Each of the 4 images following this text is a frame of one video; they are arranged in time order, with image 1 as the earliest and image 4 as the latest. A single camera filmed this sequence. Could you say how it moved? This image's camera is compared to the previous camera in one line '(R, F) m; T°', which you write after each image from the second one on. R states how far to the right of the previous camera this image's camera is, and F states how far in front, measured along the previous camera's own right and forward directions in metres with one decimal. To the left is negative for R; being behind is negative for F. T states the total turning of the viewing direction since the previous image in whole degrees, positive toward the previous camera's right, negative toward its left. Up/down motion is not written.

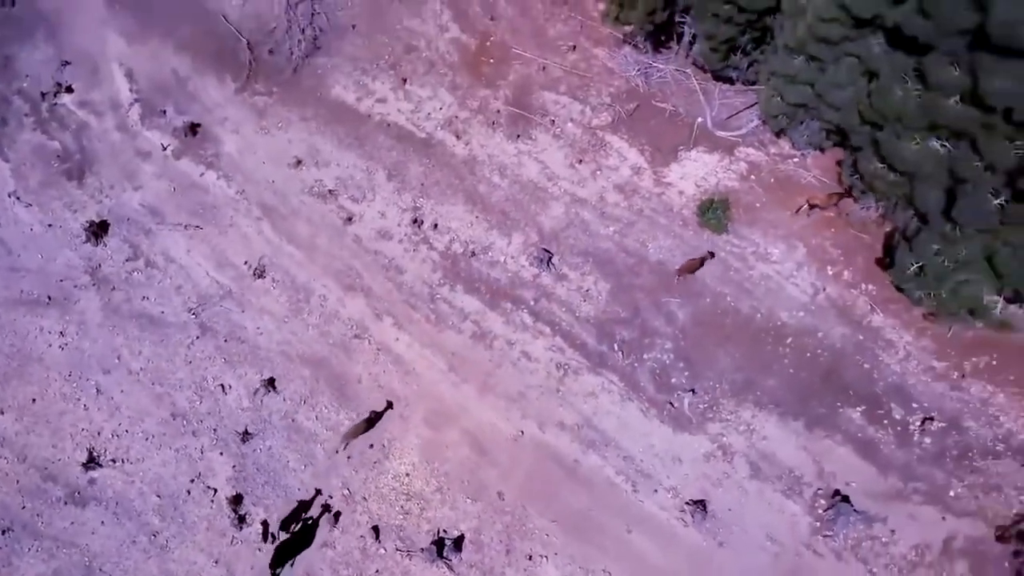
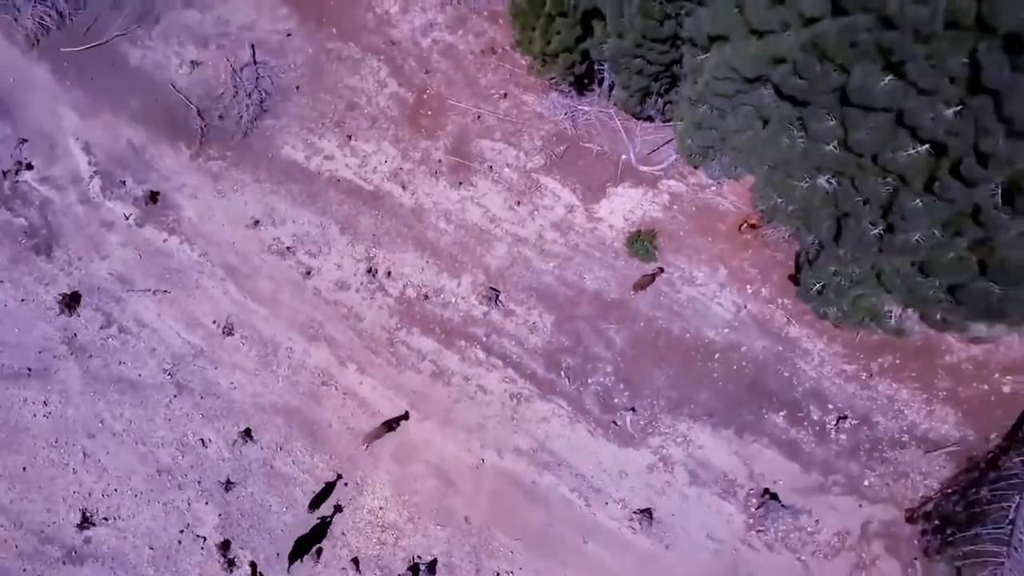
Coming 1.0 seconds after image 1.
(0.0, -0.7) m; +4°
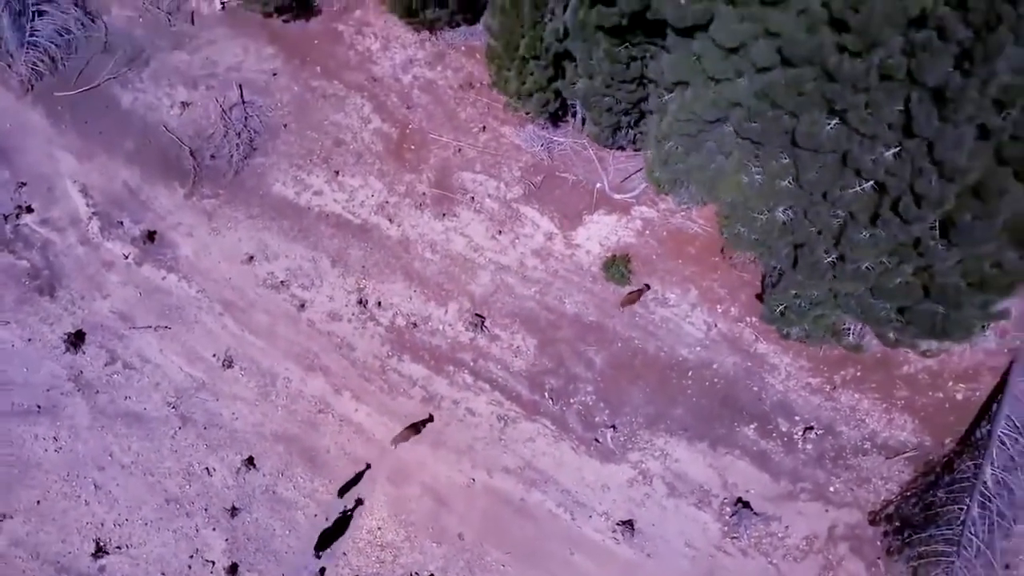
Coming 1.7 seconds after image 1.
(0.0, -0.5) m; +2°
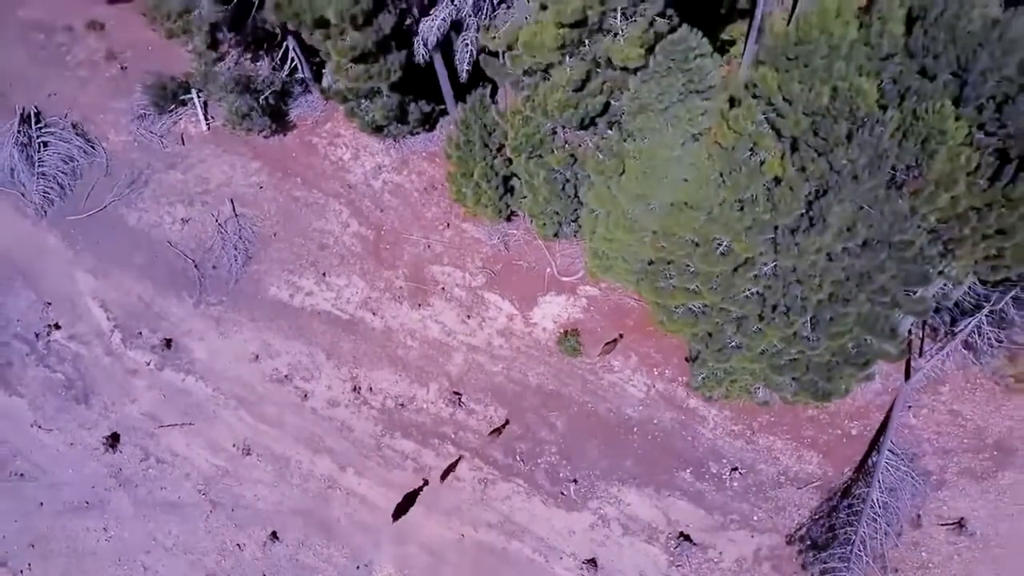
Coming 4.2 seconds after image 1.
(-0.3, -1.8) m; +4°
